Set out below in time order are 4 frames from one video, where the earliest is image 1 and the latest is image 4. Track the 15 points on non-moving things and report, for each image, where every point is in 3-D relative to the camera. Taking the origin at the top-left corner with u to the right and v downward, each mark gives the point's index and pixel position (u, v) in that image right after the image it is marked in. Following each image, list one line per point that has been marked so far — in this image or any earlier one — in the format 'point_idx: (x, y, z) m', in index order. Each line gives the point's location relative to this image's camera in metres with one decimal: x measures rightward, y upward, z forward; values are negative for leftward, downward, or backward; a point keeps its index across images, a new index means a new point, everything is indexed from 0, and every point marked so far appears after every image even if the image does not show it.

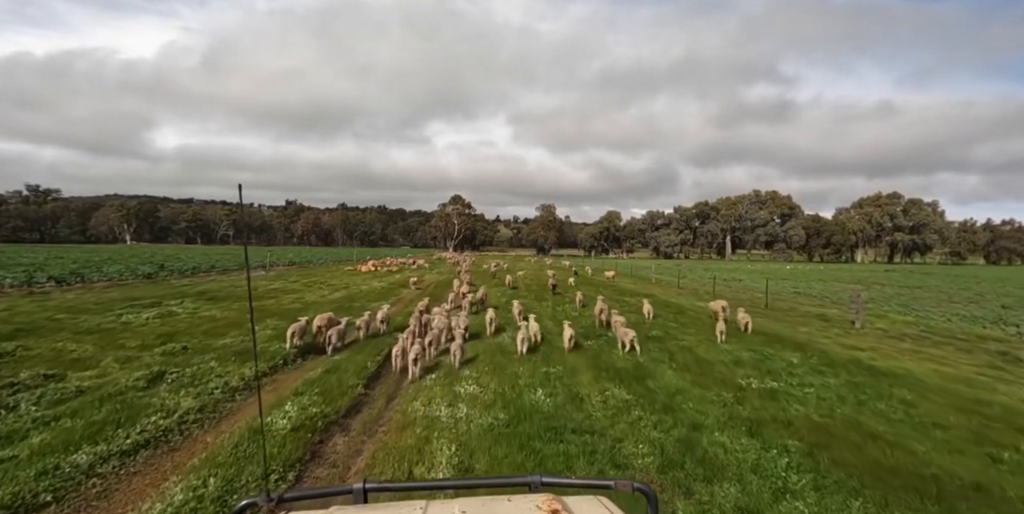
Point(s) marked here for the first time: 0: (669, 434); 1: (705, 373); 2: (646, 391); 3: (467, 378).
0: (+3.6, -4.1, +11.9) m
1: (+6.7, -4.0, +17.8) m
2: (+3.9, -3.9, +15.2) m
3: (-1.5, -3.9, +16.6) m
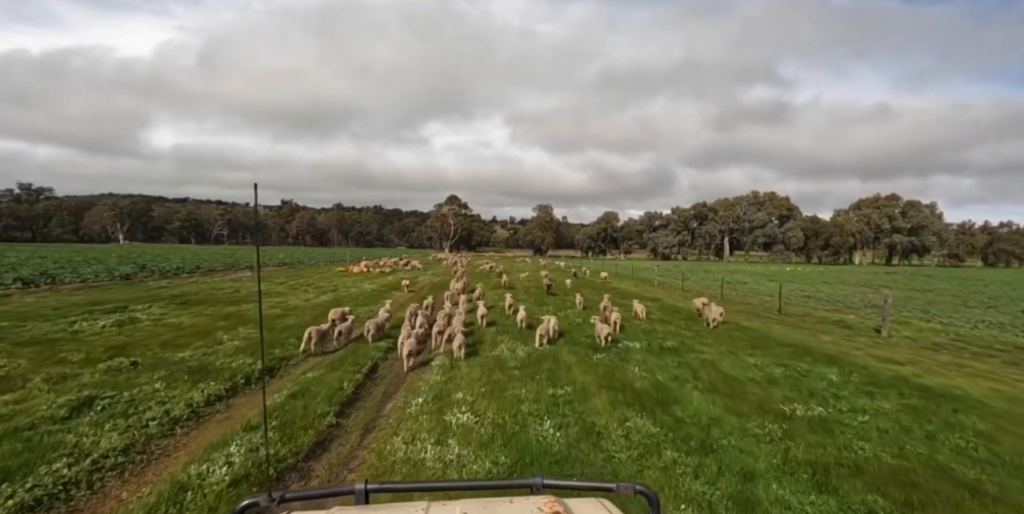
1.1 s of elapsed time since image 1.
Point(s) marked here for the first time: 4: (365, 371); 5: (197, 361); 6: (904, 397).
0: (+3.7, -4.1, +9.3) m
1: (+6.7, -4.1, +15.2) m
2: (+4.0, -4.0, +12.6) m
3: (-1.4, -4.0, +14.0) m
4: (-4.9, -3.8, +17.4) m
5: (-10.8, -3.6, +17.7) m
6: (+12.2, -4.4, +16.2) m
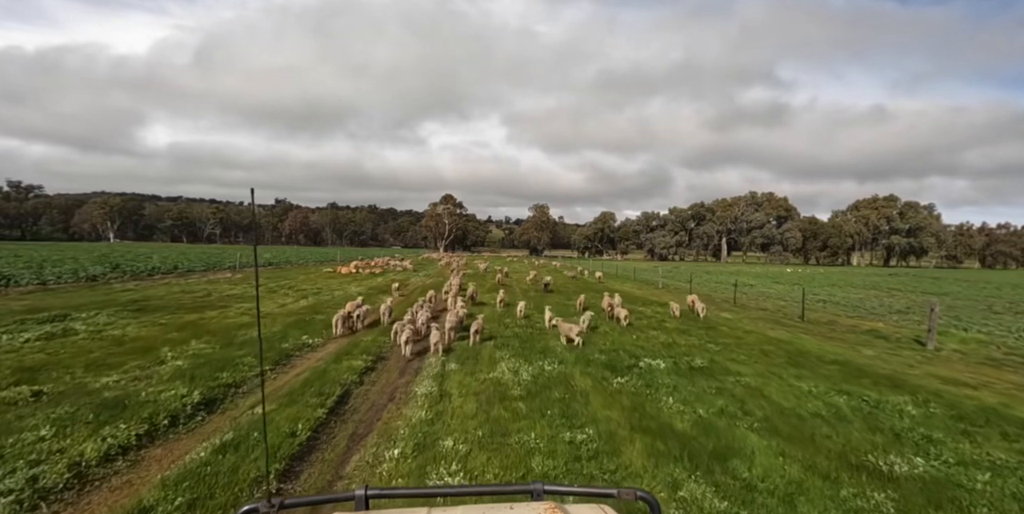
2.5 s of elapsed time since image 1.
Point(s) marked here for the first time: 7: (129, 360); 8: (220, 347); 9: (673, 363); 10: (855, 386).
0: (+3.8, -4.2, +5.9) m
1: (+6.8, -4.2, +11.8) m
2: (+4.1, -4.1, +9.2) m
3: (-1.3, -4.0, +10.5) m
4: (-4.8, -3.9, +13.9) m
5: (-10.7, -3.6, +14.1) m
6: (+12.3, -4.5, +12.8) m
7: (-13.0, -3.5, +17.5) m
8: (-11.3, -3.5, +20.1) m
9: (+5.9, -3.9, +19.0) m
10: (+11.3, -4.3, +17.1) m
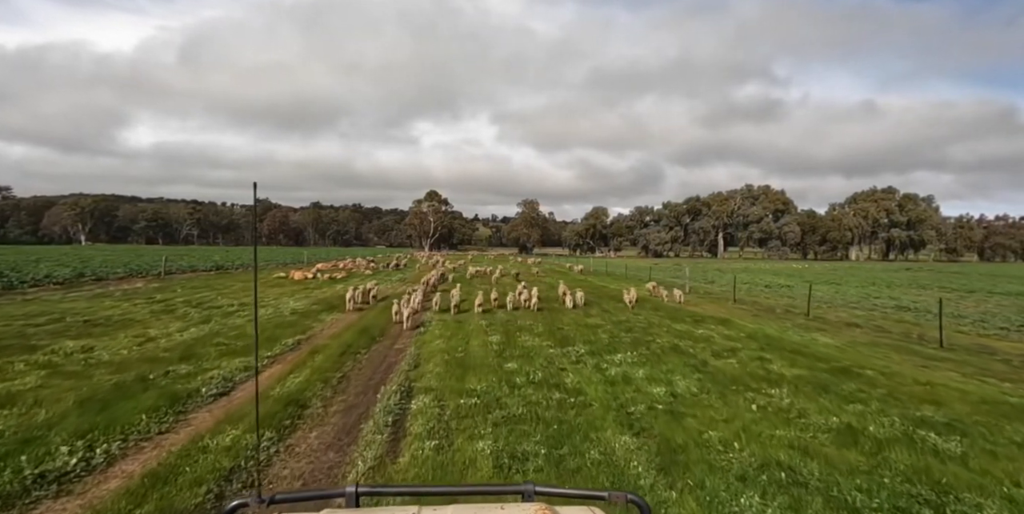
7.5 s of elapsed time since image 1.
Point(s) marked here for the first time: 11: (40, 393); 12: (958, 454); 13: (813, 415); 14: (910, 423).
0: (+4.6, -4.4, -6.0) m
1: (+7.4, -4.2, 0.0) m
2: (+4.8, -4.2, -2.7) m
3: (-0.6, -4.2, -1.6) m
4: (-4.2, -4.1, +1.8) m
5: (-10.1, -3.9, +1.9) m
6: (+13.0, -4.5, +1.1) m
7: (-12.5, -3.7, +5.2) m
8: (-10.9, -3.7, +7.8) m
9: (+6.4, -3.9, +7.1) m
10: (+11.8, -4.2, +5.4) m
11: (-12.2, -3.5, +13.5) m
12: (+9.1, -4.0, +10.8) m
13: (+7.4, -3.9, +13.0) m
14: (+9.5, -4.0, +12.7) m
